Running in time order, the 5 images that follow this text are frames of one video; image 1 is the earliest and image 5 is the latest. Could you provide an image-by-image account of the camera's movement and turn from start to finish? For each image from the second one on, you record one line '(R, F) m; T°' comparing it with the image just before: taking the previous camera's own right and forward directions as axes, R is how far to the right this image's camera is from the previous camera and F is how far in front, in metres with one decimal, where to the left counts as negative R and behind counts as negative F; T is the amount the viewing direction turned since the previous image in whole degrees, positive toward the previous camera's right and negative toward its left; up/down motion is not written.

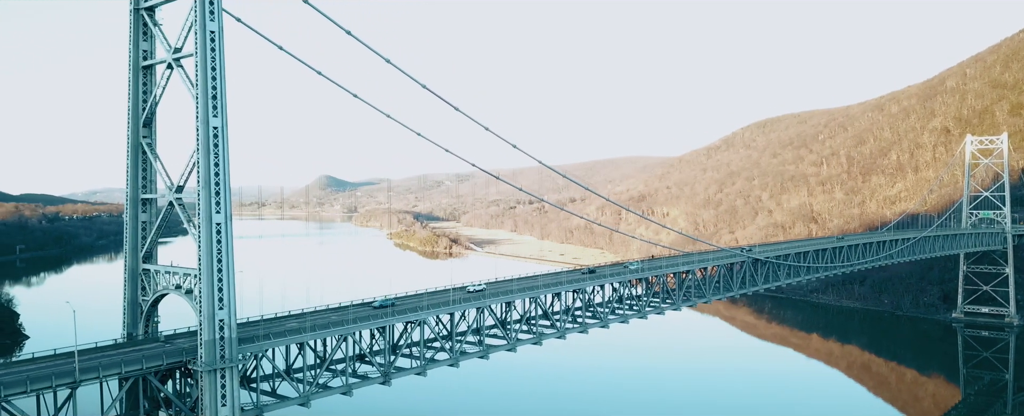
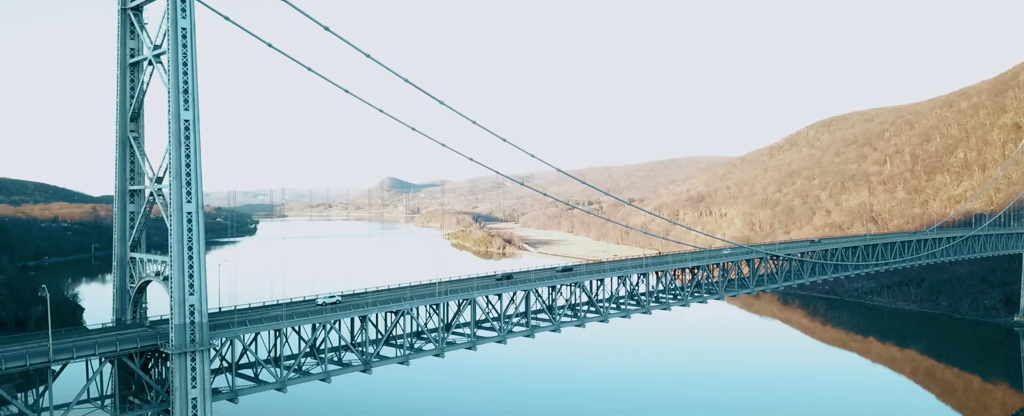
(+2.9, -0.1) m; -5°
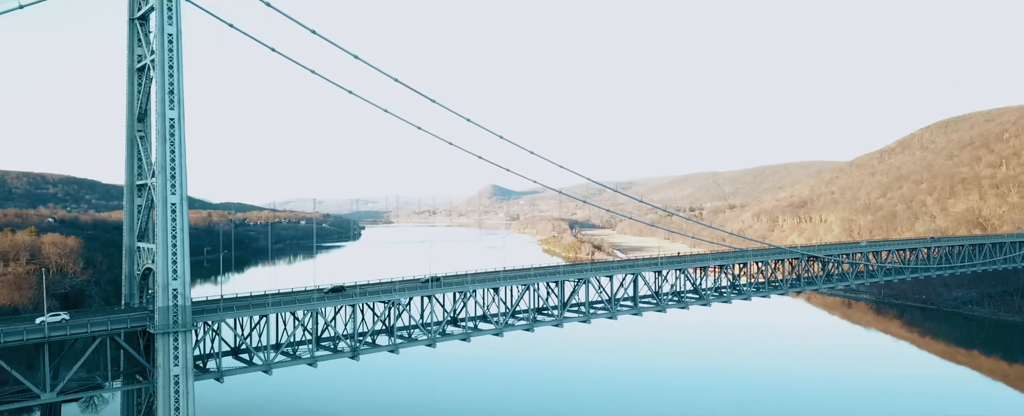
(+4.4, -0.3) m; -7°
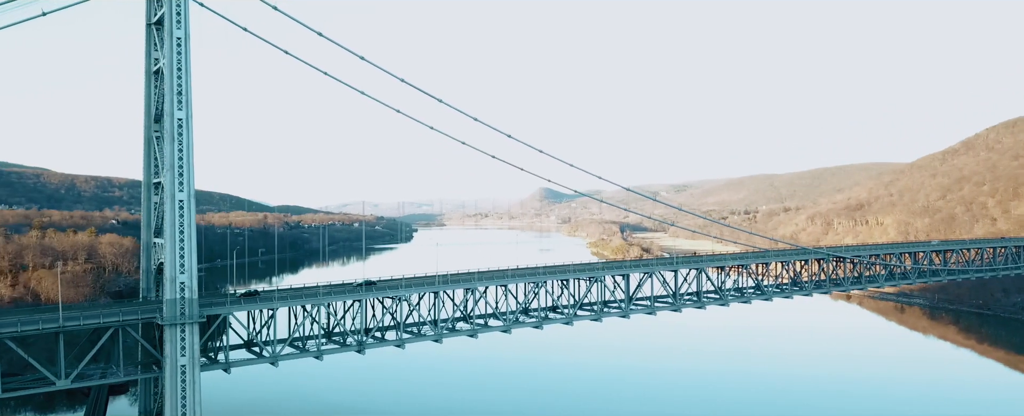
(+1.9, -0.2) m; -4°
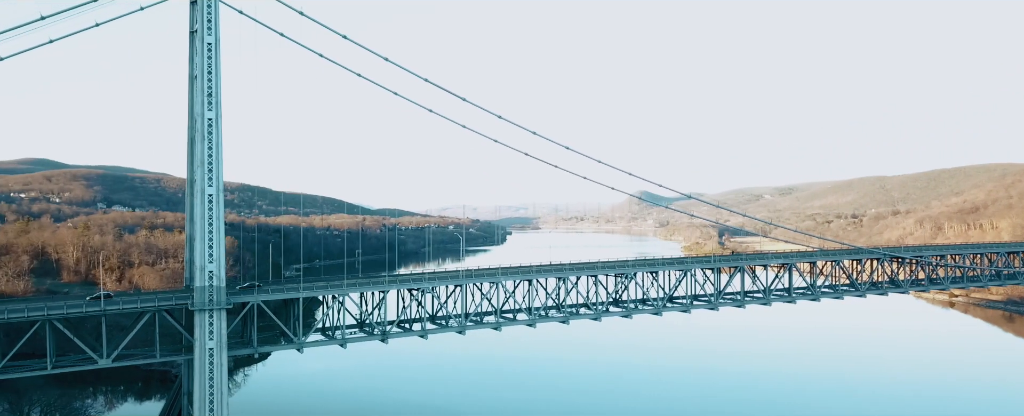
(+3.1, -0.4) m; -7°
